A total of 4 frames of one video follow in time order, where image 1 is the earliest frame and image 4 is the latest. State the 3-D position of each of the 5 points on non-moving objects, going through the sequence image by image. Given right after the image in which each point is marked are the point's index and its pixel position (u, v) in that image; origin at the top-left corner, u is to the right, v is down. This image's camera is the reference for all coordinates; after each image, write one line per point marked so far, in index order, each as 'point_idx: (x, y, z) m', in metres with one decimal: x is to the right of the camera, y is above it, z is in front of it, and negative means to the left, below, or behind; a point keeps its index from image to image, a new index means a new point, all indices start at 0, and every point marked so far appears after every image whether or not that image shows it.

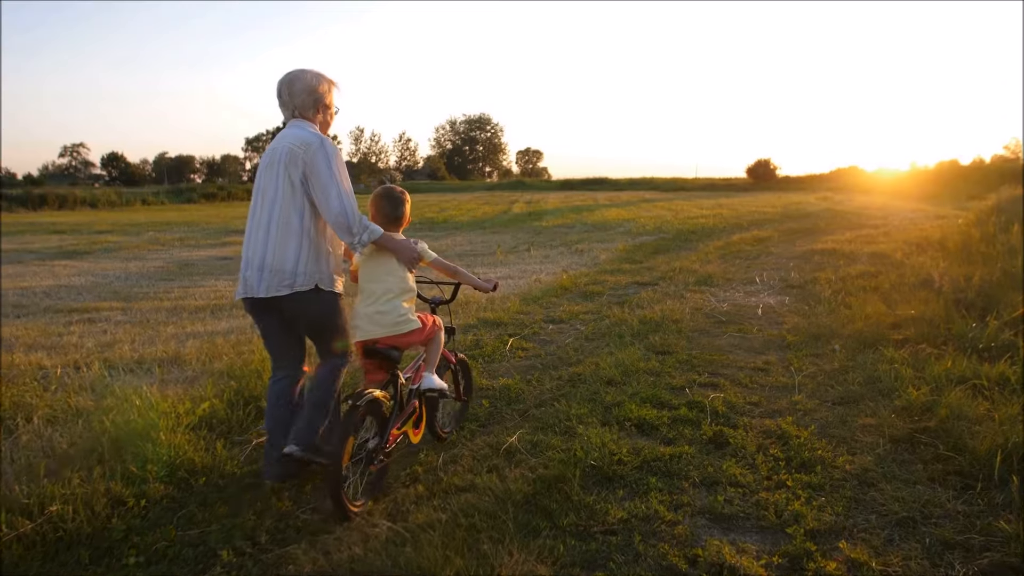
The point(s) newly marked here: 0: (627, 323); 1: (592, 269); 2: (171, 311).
0: (+1.2, -0.4, +6.3) m
1: (+1.5, +0.3, +11.0) m
2: (-5.4, -0.4, +9.8) m
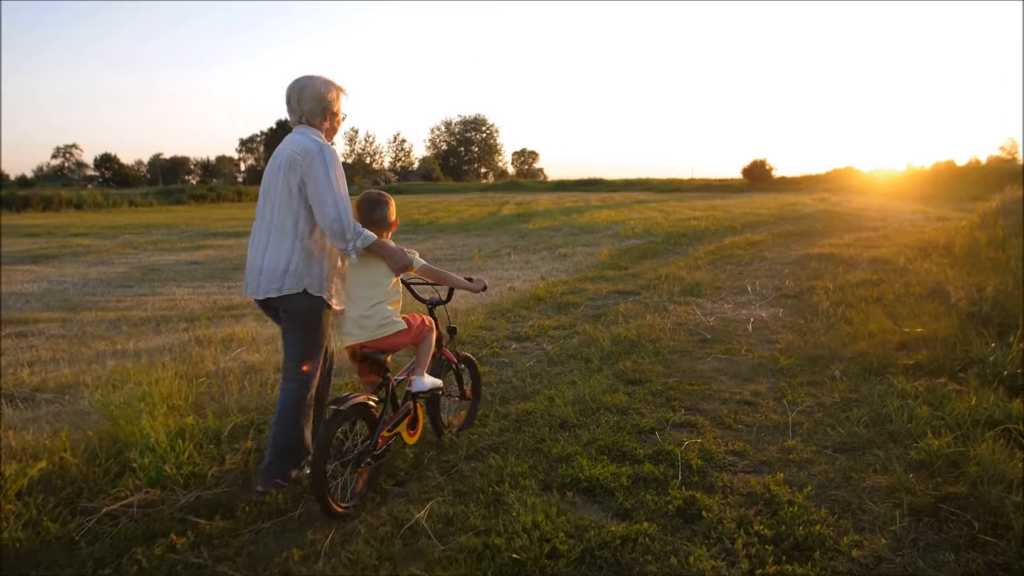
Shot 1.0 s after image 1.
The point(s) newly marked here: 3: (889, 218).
0: (+0.8, -0.5, +5.6) m
1: (+1.0, +0.2, +10.2) m
2: (-5.9, -0.5, +9.1) m
3: (+11.8, +2.2, +19.2) m
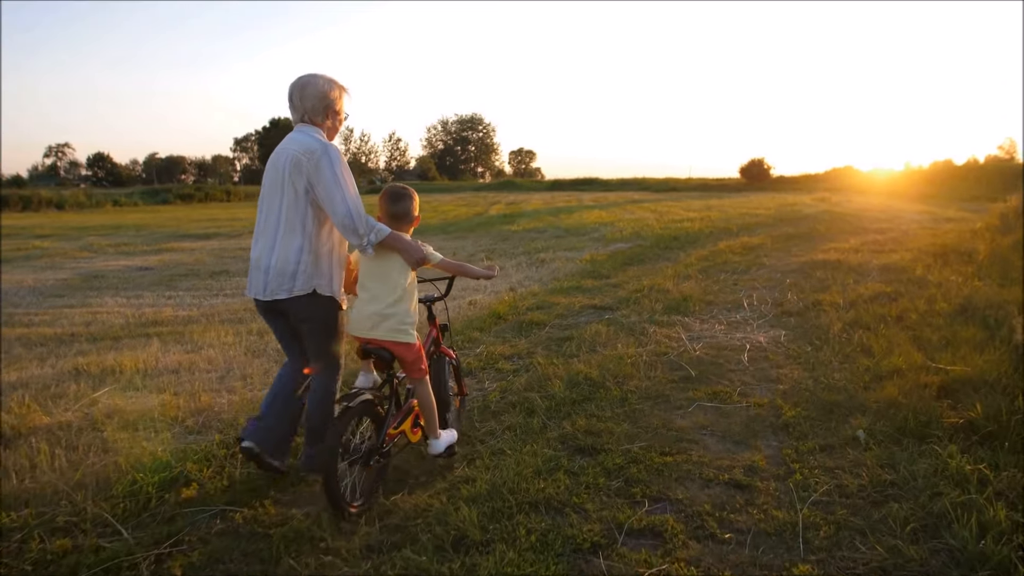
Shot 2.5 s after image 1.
0: (+0.3, -0.7, +4.4) m
1: (+0.5, 0.0, +9.0) m
2: (-6.4, -0.7, +7.8) m
3: (+11.3, +2.0, +18.1) m
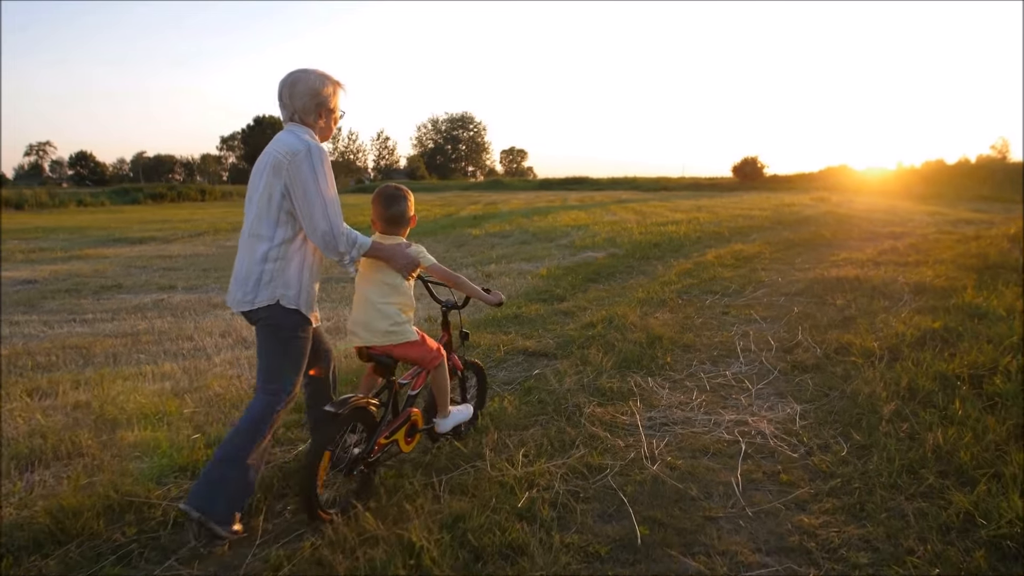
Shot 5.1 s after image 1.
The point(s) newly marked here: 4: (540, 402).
0: (-0.6, -1.0, +2.1) m
1: (-0.4, -0.3, +6.8) m
2: (-7.3, -1.0, +5.5) m
3: (+10.3, +1.7, +15.9) m
4: (+0.2, -0.7, +3.9) m
